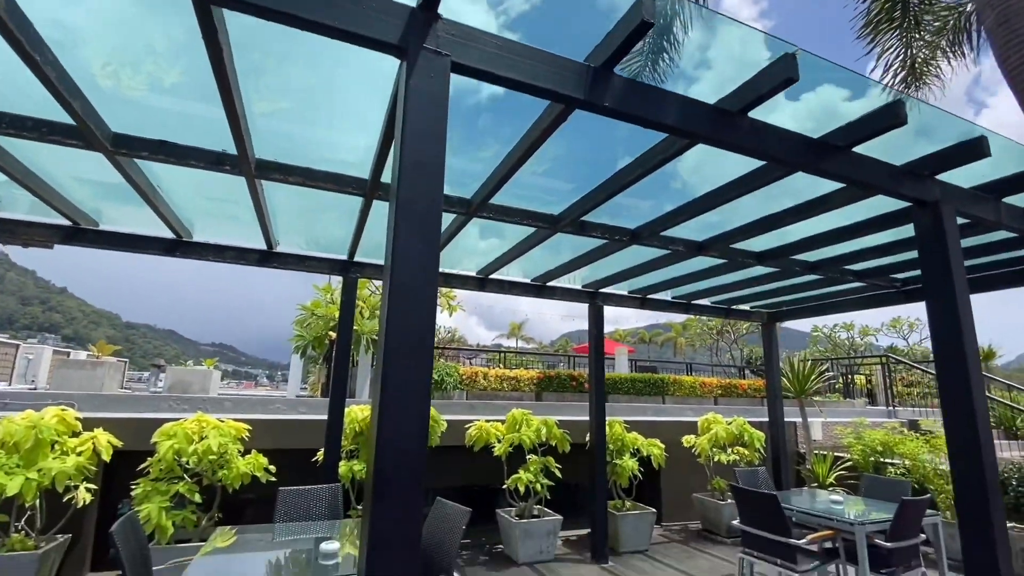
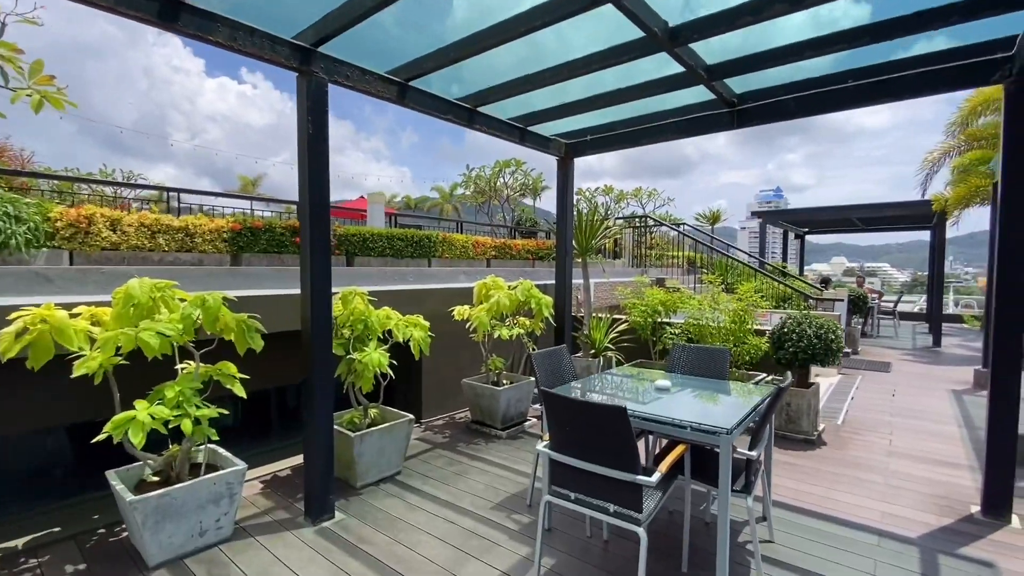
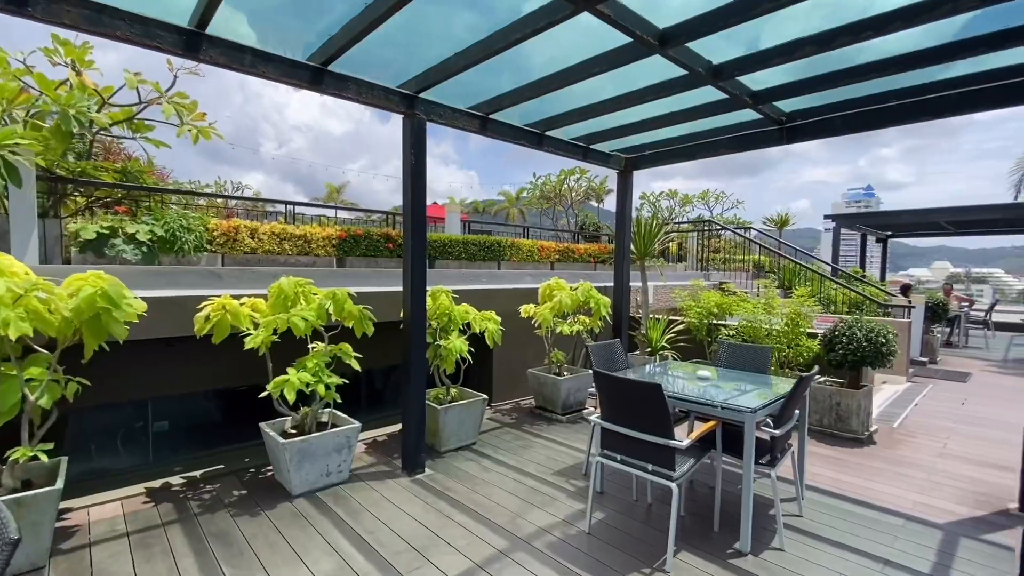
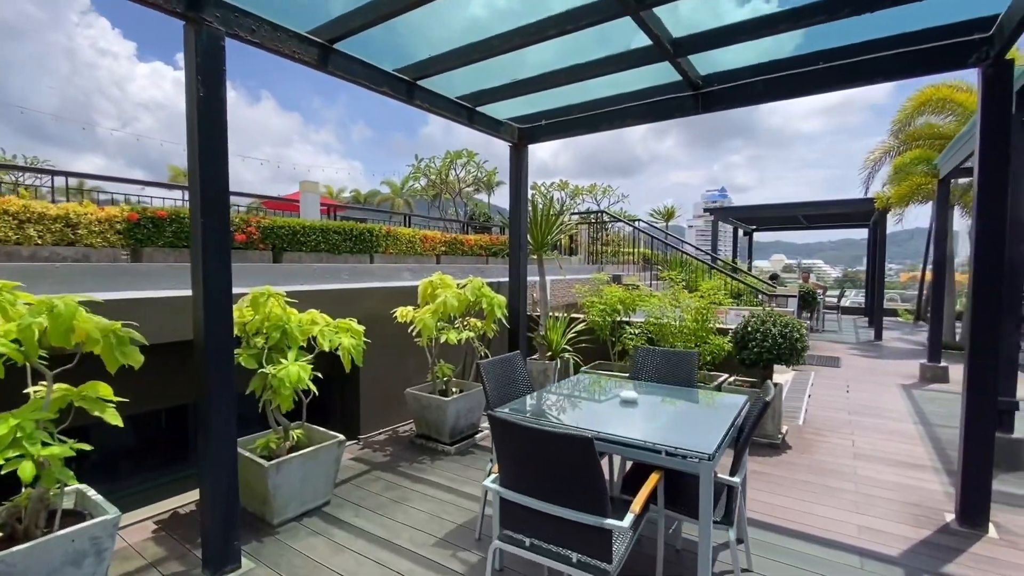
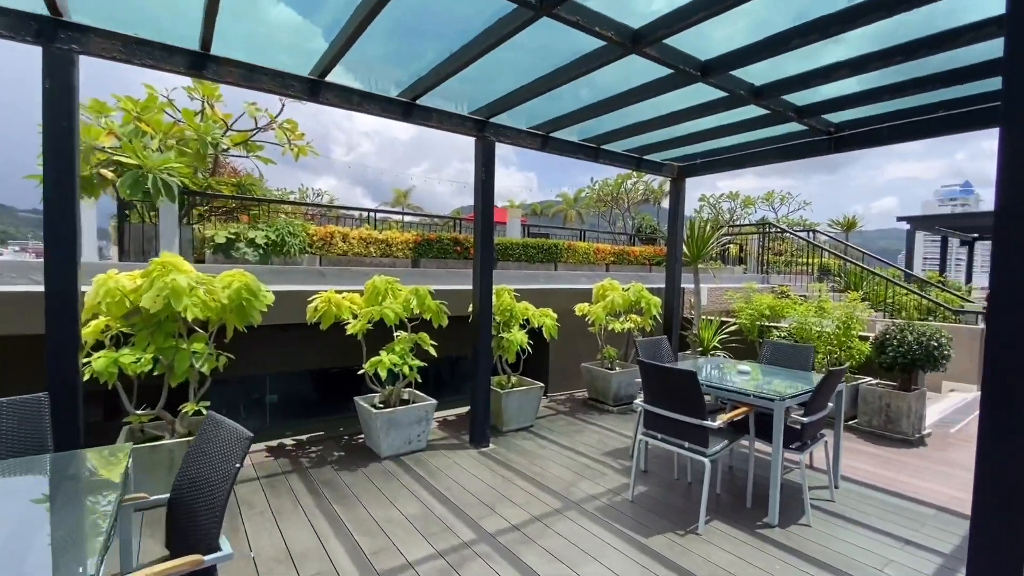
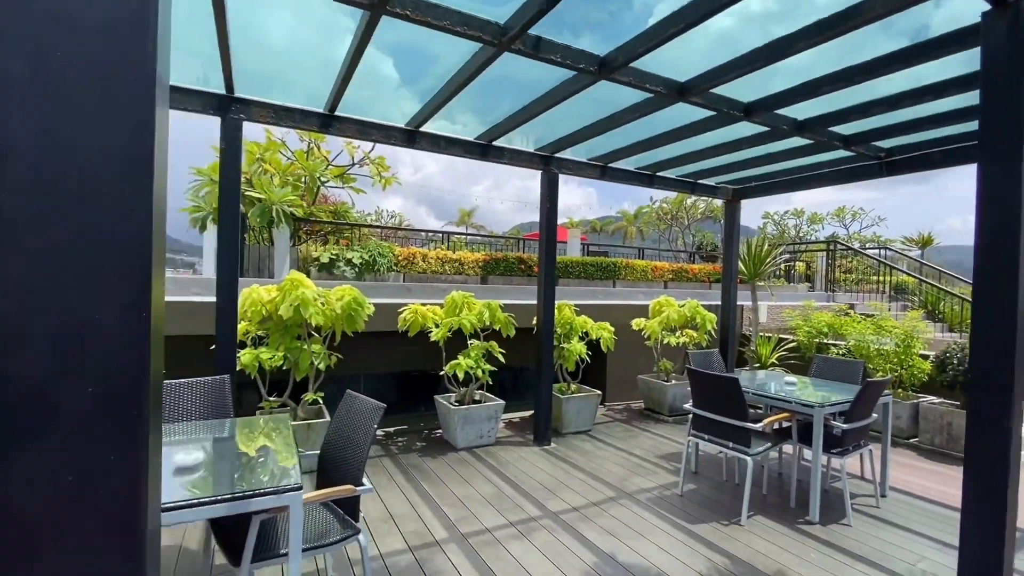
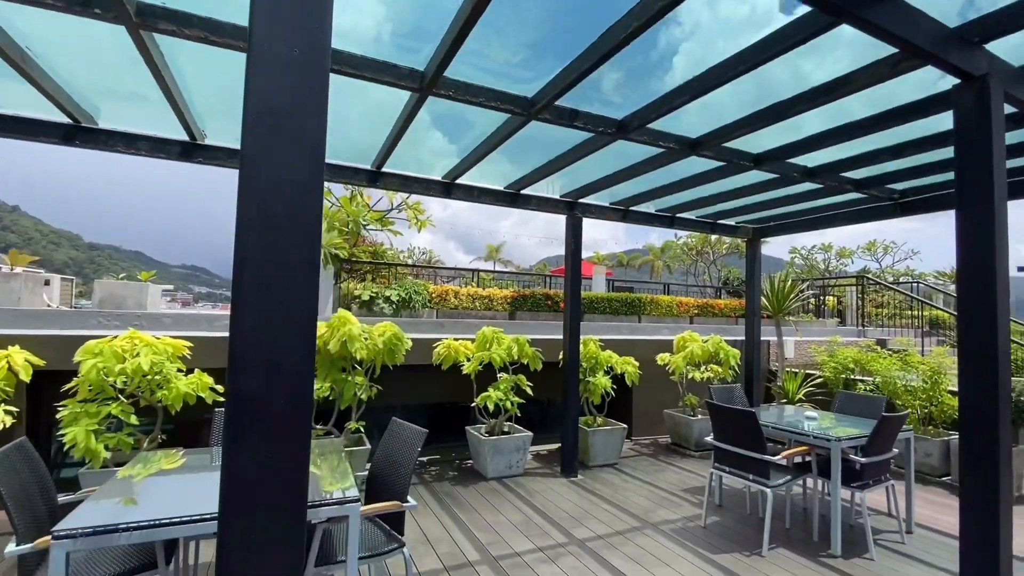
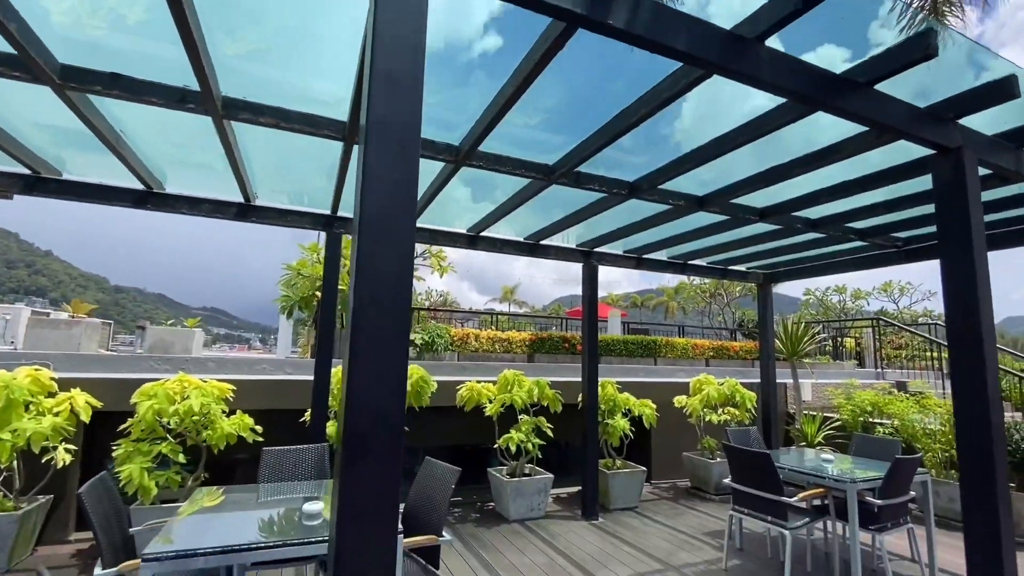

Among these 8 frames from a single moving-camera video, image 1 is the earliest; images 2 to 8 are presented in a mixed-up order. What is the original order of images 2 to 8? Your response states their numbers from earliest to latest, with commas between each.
8, 7, 6, 5, 3, 2, 4
